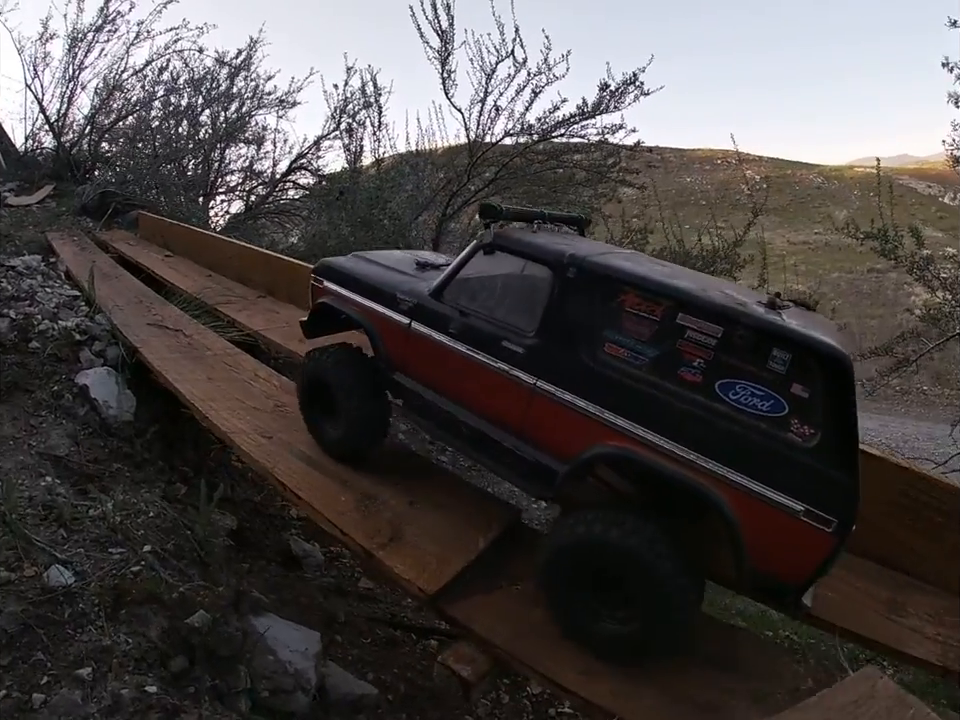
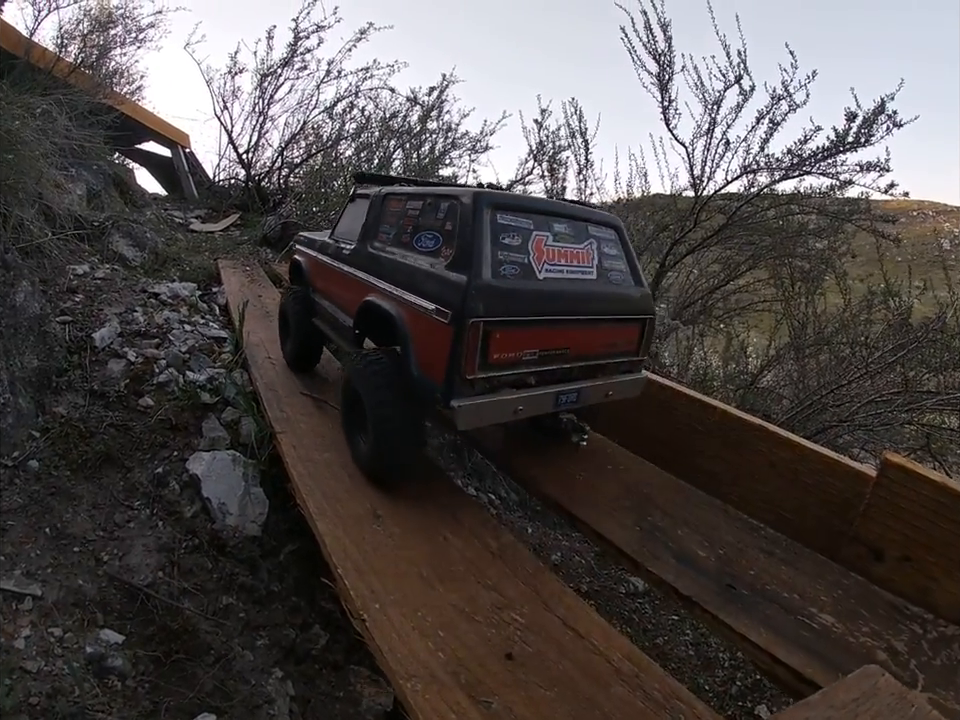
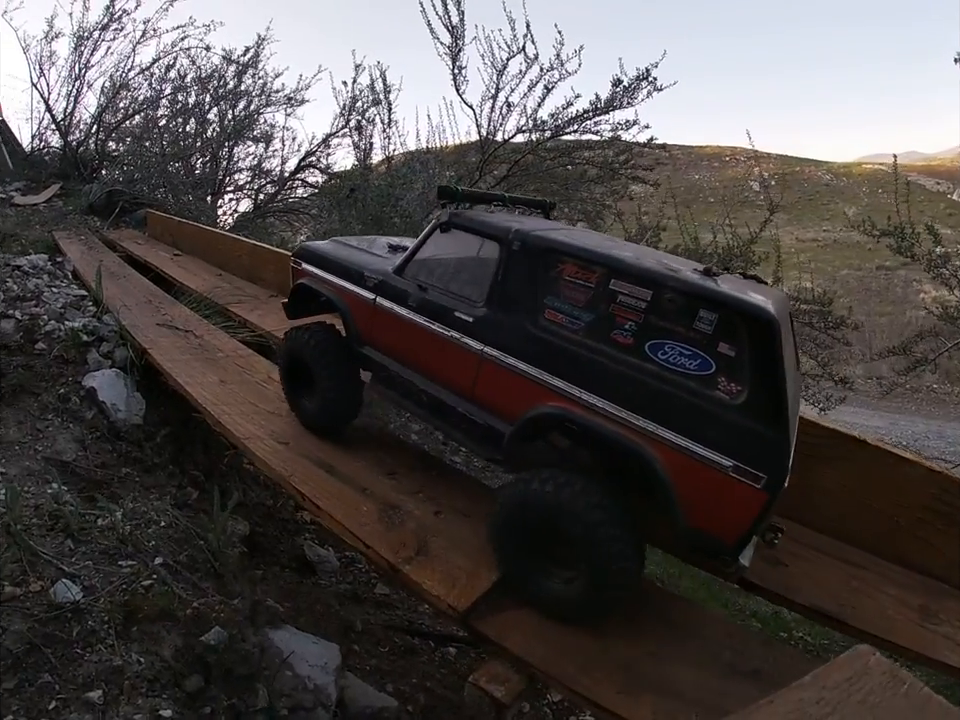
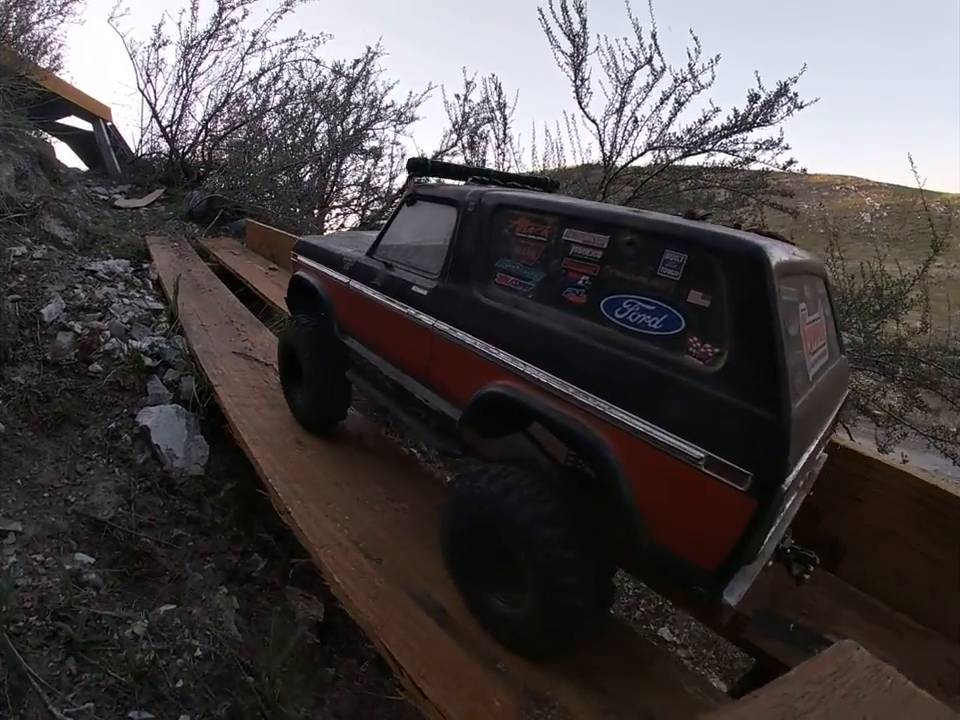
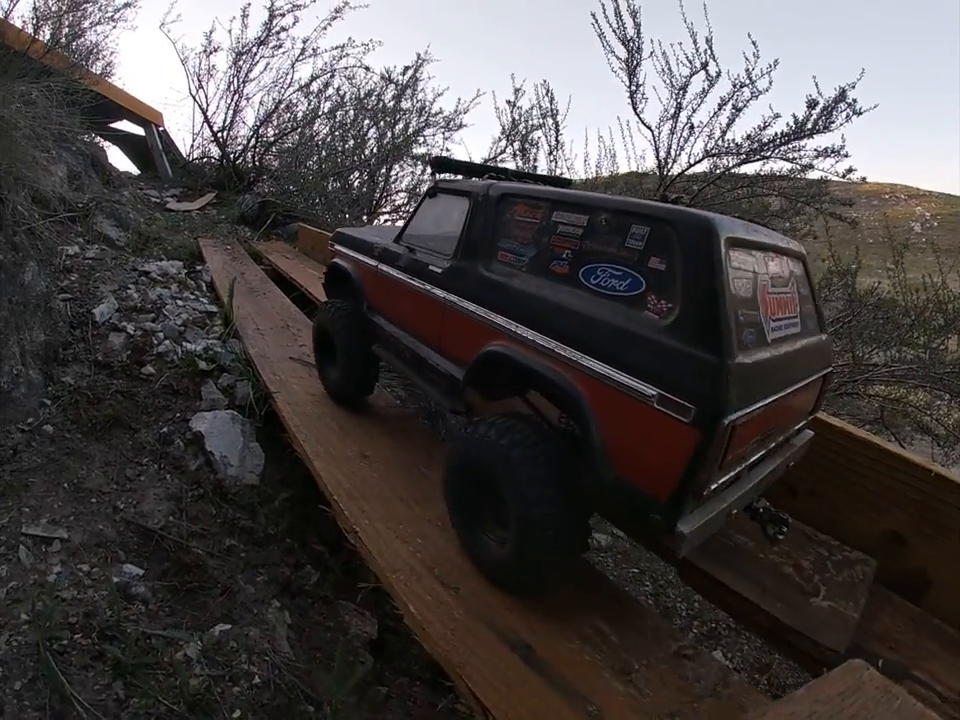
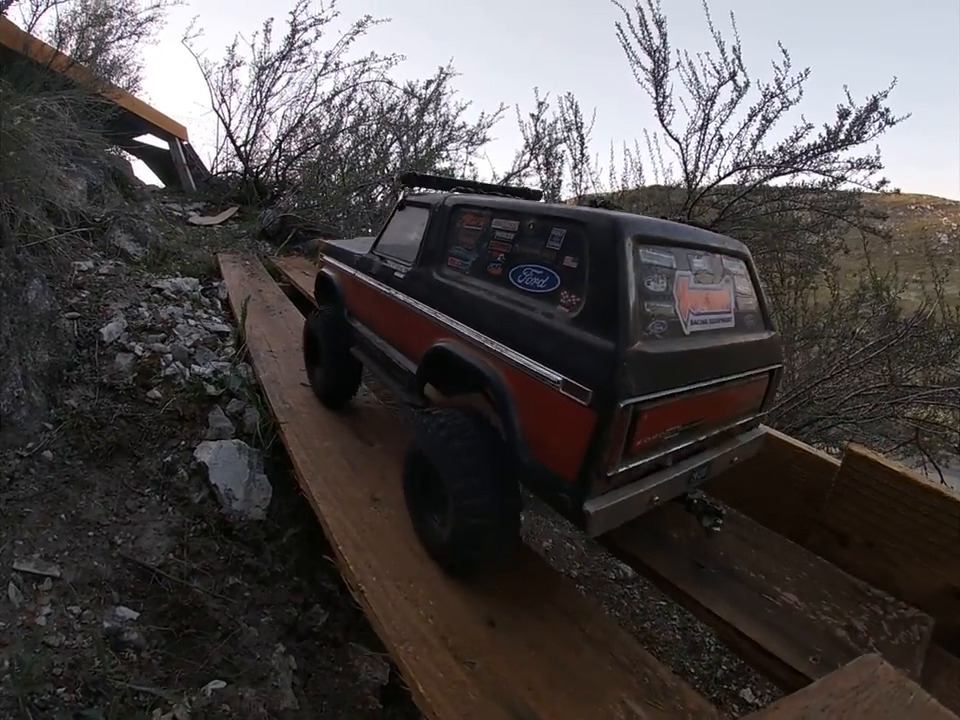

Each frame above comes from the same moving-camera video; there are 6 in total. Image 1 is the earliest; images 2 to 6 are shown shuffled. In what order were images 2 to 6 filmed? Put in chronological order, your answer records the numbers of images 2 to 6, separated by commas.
3, 4, 5, 6, 2
